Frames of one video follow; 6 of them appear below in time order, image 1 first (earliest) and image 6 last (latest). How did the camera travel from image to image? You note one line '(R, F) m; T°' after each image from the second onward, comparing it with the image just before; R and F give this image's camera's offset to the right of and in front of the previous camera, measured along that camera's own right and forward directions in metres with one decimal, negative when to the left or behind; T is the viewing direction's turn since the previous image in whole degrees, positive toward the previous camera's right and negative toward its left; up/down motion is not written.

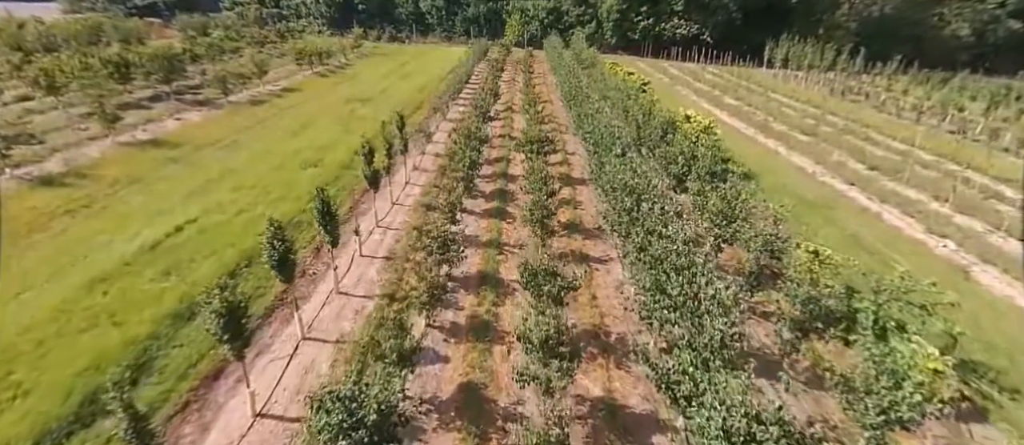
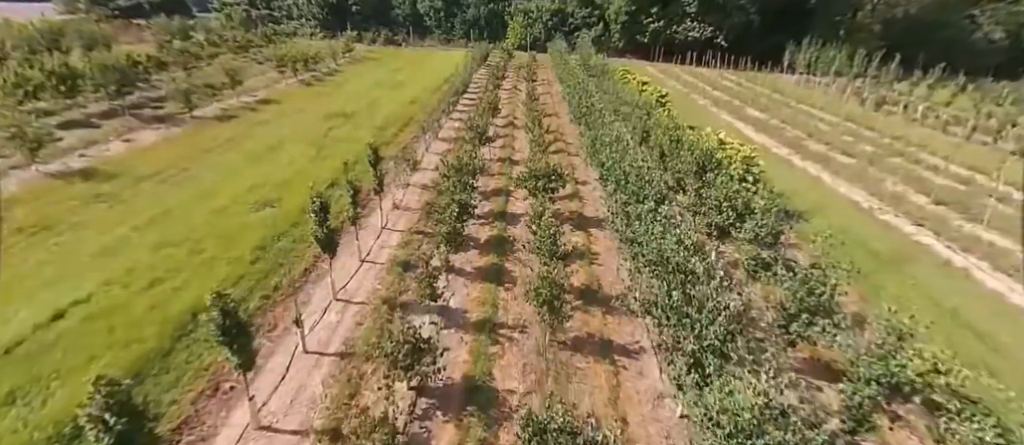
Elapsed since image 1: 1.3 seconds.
(+0.1, +3.9) m; 0°
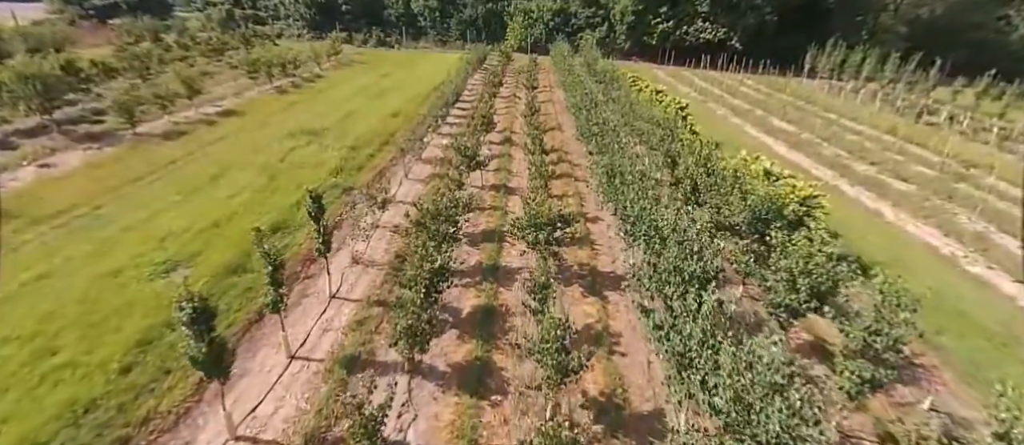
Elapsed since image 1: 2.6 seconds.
(+0.3, +4.3) m; 0°
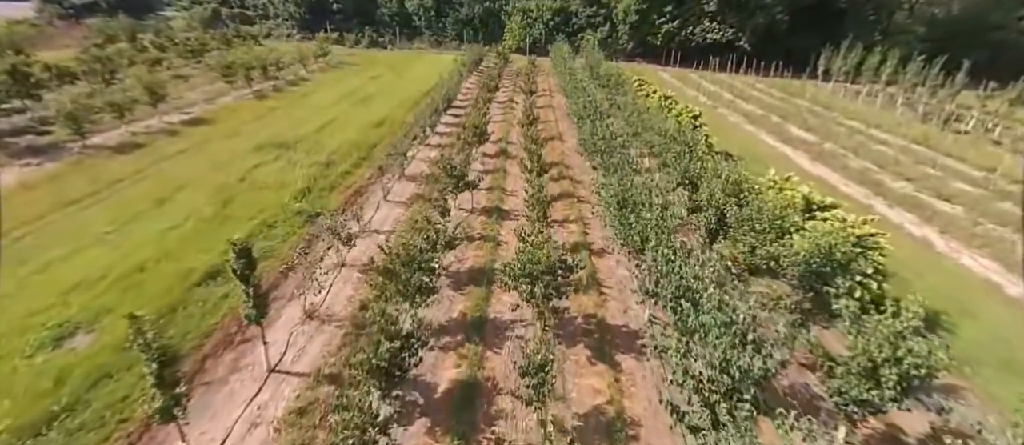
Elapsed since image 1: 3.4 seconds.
(+0.3, +2.7) m; 0°
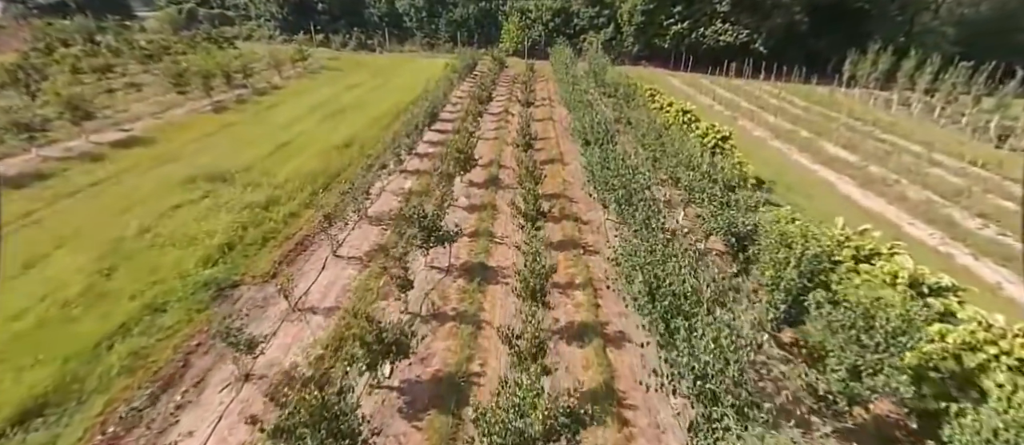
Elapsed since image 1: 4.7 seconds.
(+0.4, +4.4) m; 0°
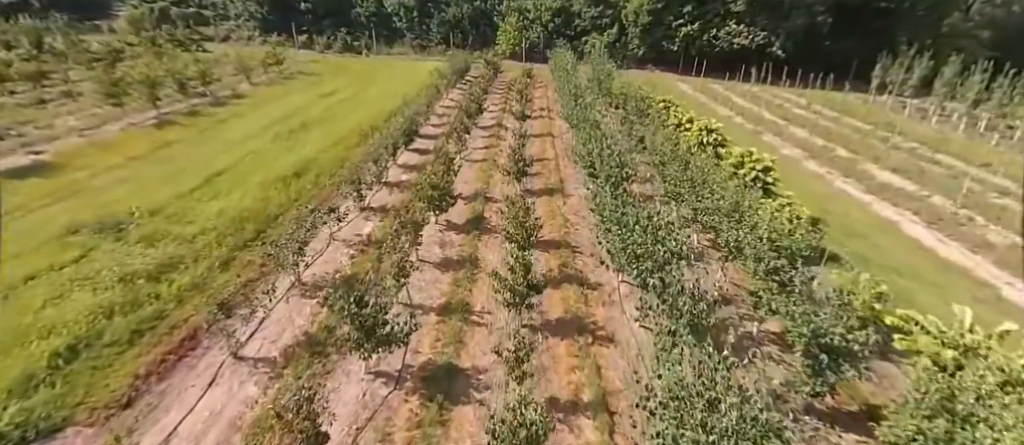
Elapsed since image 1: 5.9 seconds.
(+0.5, +4.4) m; 0°
